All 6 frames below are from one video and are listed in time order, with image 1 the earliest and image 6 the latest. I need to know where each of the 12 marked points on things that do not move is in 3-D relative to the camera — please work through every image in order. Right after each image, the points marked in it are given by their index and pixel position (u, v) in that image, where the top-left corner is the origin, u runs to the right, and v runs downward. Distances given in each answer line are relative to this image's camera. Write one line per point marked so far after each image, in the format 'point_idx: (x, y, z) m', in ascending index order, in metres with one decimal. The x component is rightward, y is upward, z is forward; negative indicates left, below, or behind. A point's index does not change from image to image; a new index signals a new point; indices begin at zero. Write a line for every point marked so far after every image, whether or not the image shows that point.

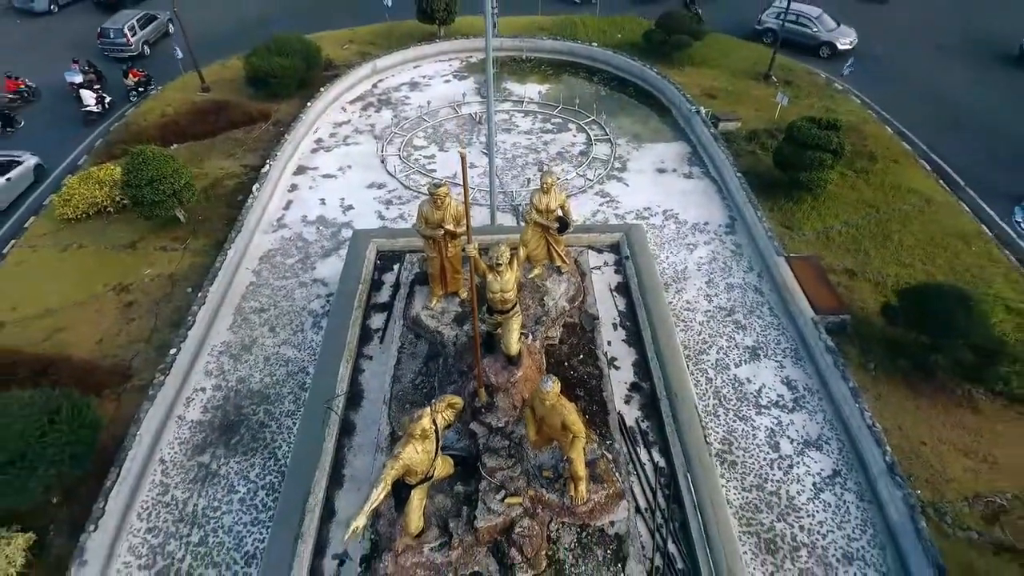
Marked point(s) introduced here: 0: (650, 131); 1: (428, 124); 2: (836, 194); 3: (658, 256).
0: (+3.7, +4.2, +17.2) m
1: (-2.4, +4.6, +17.8) m
2: (+7.6, +2.2, +14.9) m
3: (+3.0, +0.7, +13.1) m
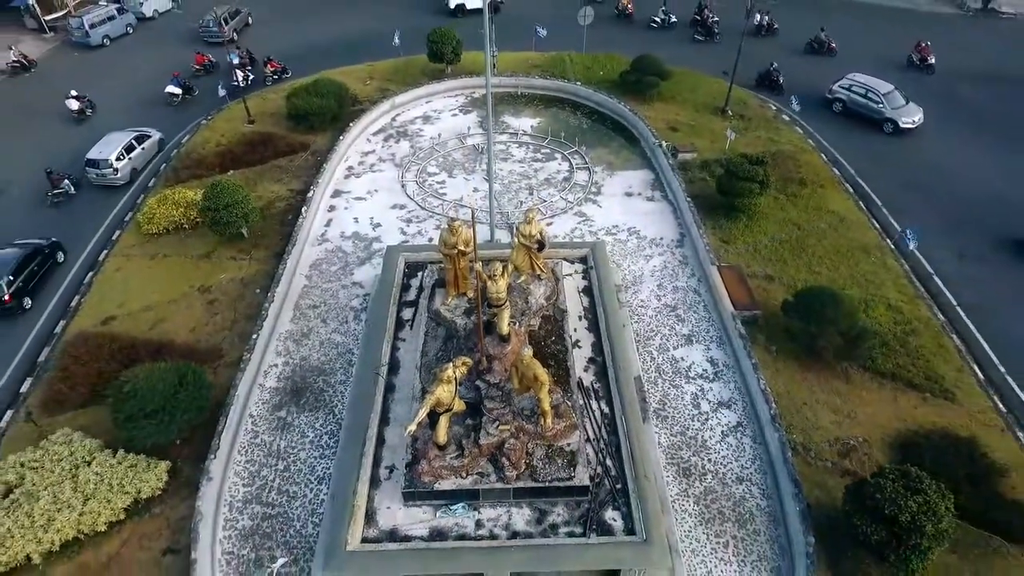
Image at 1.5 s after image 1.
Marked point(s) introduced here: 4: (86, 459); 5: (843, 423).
0: (+3.6, +4.2, +20.9) m
1: (-2.5, +4.6, +21.5) m
2: (+7.5, +2.2, +18.6) m
3: (+2.9, +0.6, +16.7) m
4: (-8.3, -3.3, +12.4) m
5: (+6.8, -2.8, +13.1) m
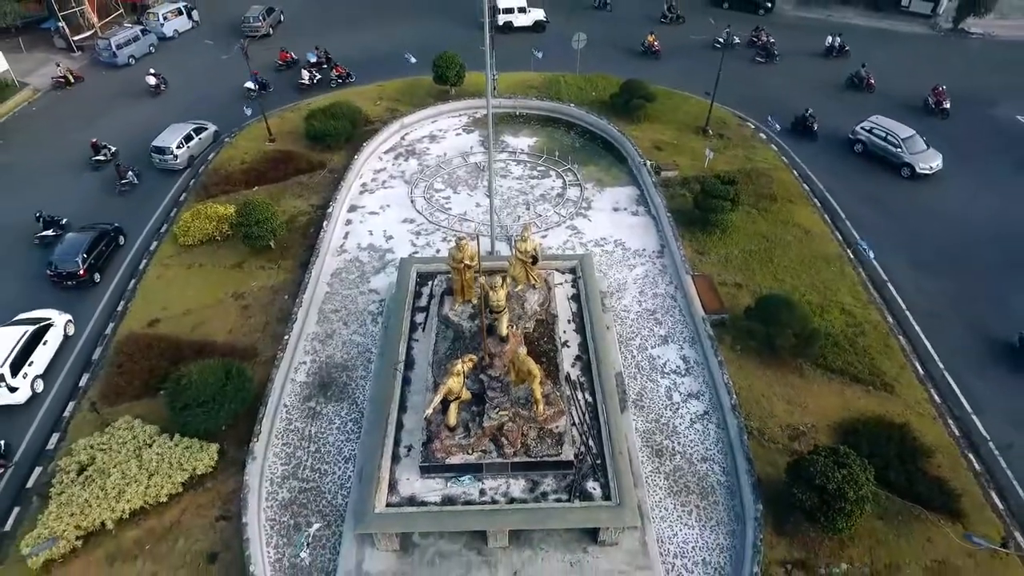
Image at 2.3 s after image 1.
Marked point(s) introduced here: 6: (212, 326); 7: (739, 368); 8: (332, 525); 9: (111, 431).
0: (+3.5, +4.0, +23.0) m
1: (-2.5, +4.4, +23.6) m
2: (+7.4, +2.0, +20.7) m
3: (+2.8, +0.5, +18.9) m
4: (-8.3, -3.5, +14.5) m
5: (+6.8, -3.0, +15.2) m
6: (-8.4, -1.1, +17.9) m
7: (+5.8, -2.0, +16.2) m
8: (-3.8, -5.0, +13.4) m
9: (-9.3, -3.3, +14.8) m
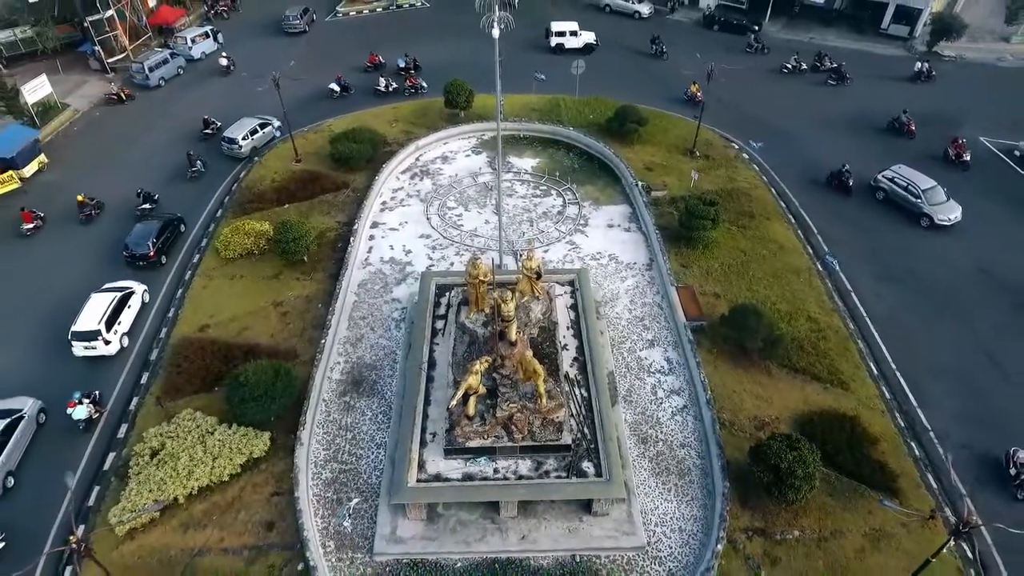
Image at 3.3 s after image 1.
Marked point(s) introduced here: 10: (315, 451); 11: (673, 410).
0: (+3.8, +3.7, +25.6) m
1: (-2.3, +4.1, +26.2) m
2: (+7.6, +1.7, +23.3) m
3: (+3.0, +0.1, +21.4) m
4: (-8.1, -3.8, +17.1) m
5: (+7.0, -3.3, +17.8) m
6: (-8.2, -1.4, +20.5) m
7: (+6.0, -2.3, +18.7) m
8: (-3.6, -5.3, +15.9) m
9: (-9.1, -3.6, +17.3) m
10: (-5.3, -4.4, +17.0) m
11: (+4.5, -3.4, +17.7) m
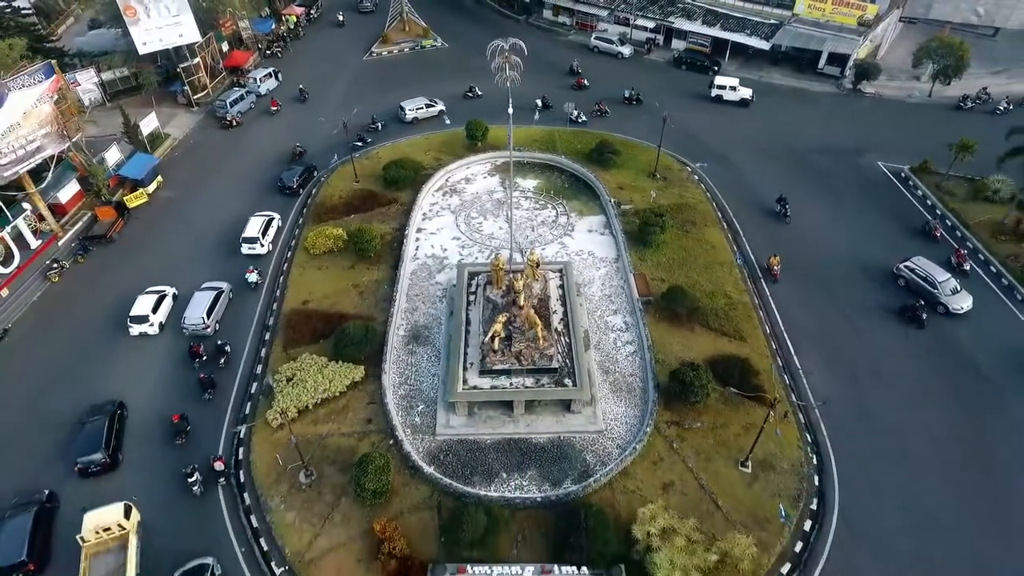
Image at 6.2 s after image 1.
0: (+4.1, +4.3, +34.7) m
1: (-1.9, +4.7, +35.3) m
2: (+8.0, +2.3, +32.4) m
3: (+3.4, +0.8, +30.6) m
4: (-7.8, -3.2, +26.2) m
5: (+7.3, -2.7, +26.9) m
6: (-7.9, -0.7, +29.6) m
7: (+6.3, -1.7, +27.9) m
8: (-3.2, -4.6, +25.1) m
9: (-8.8, -3.0, +26.5) m
10: (-4.9, -3.7, +26.1) m
11: (+4.8, -2.8, +26.8) m
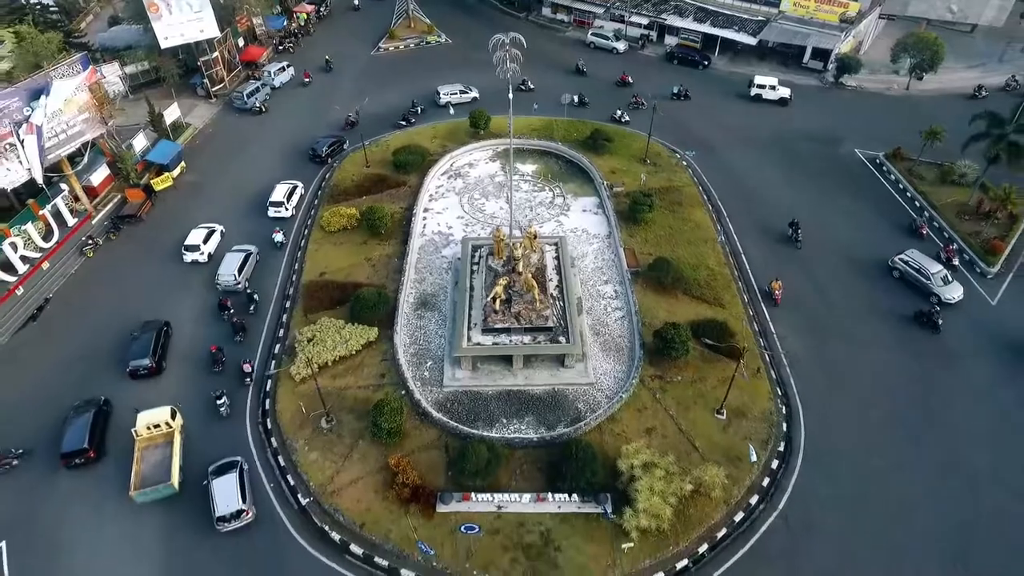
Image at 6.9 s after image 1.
0: (+4.1, +5.7, +37.4) m
1: (-1.9, +6.1, +38.0) m
2: (+8.0, +3.7, +35.1) m
3: (+3.4, +2.1, +33.3) m
4: (-7.8, -1.8, +28.9) m
5: (+7.3, -1.3, +29.6) m
6: (-7.9, +0.7, +32.3) m
7: (+6.3, -0.3, +30.6) m
8: (-3.3, -3.3, +27.8) m
9: (-8.8, -1.6, +29.2) m
10: (-4.9, -2.3, +28.8) m
11: (+4.8, -1.4, +29.5) m
